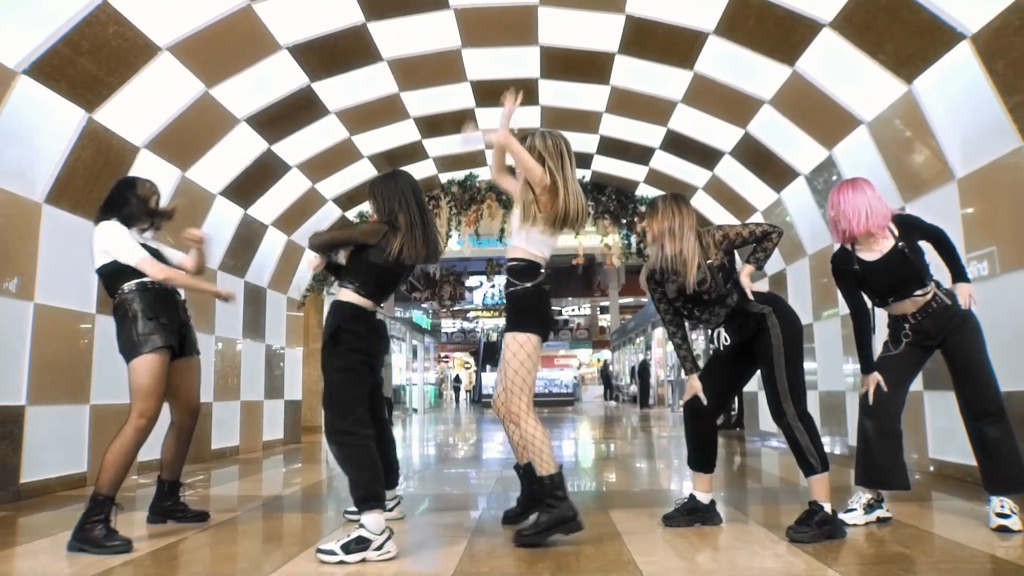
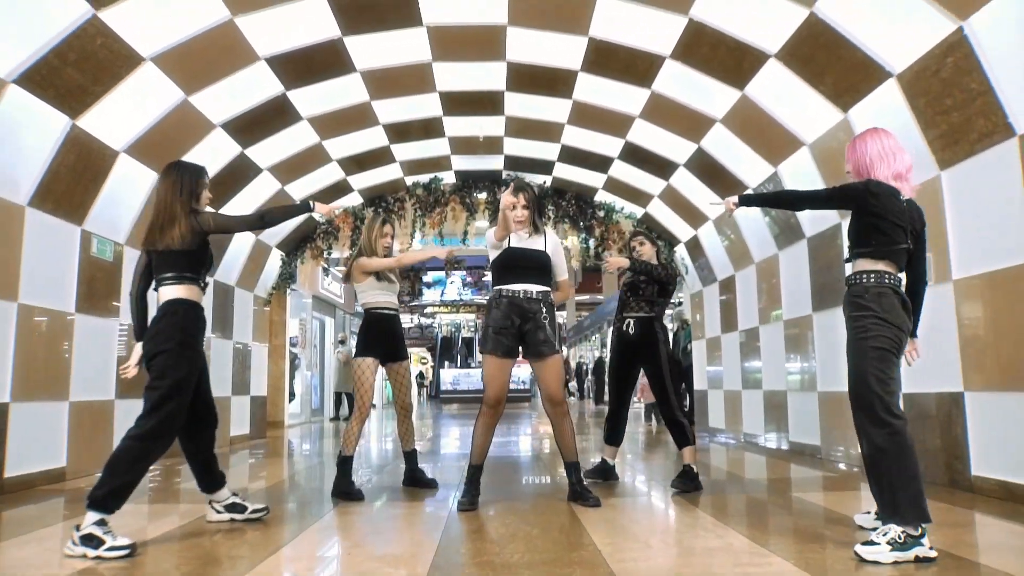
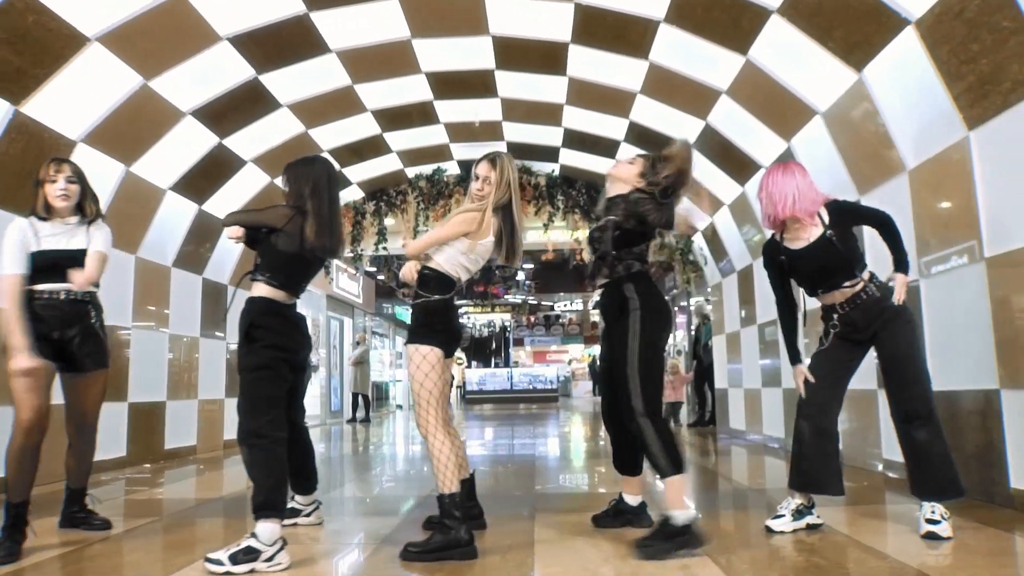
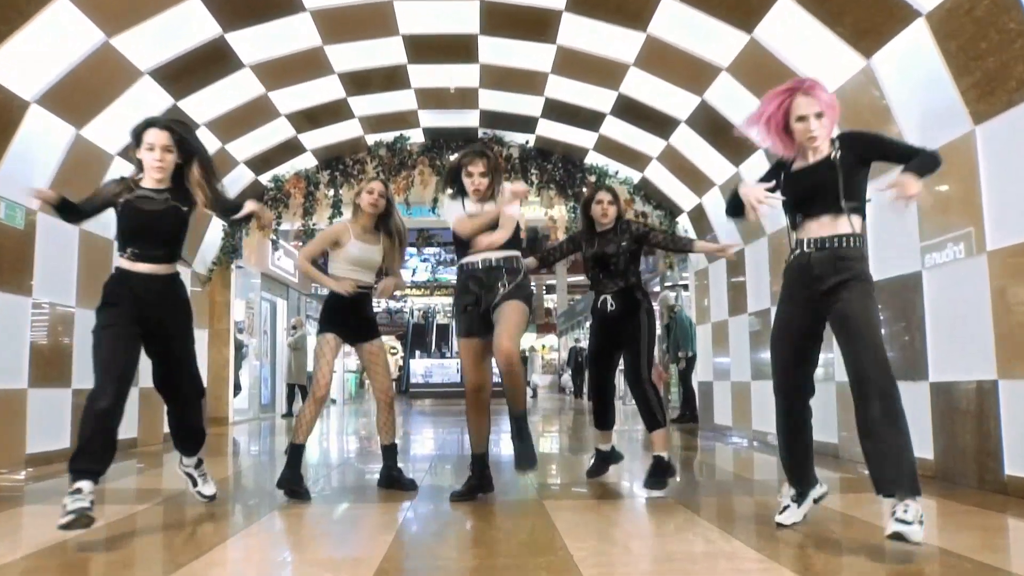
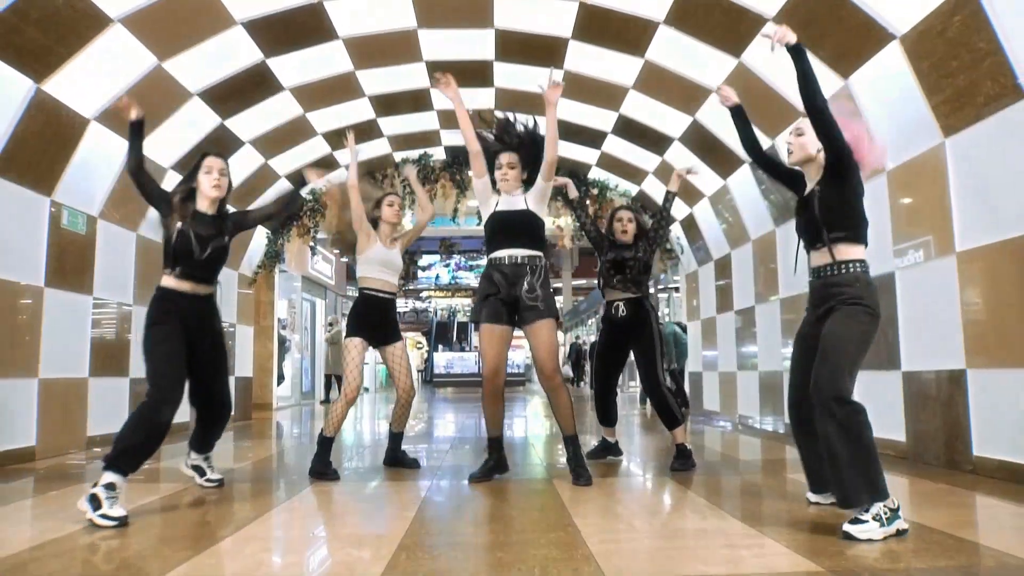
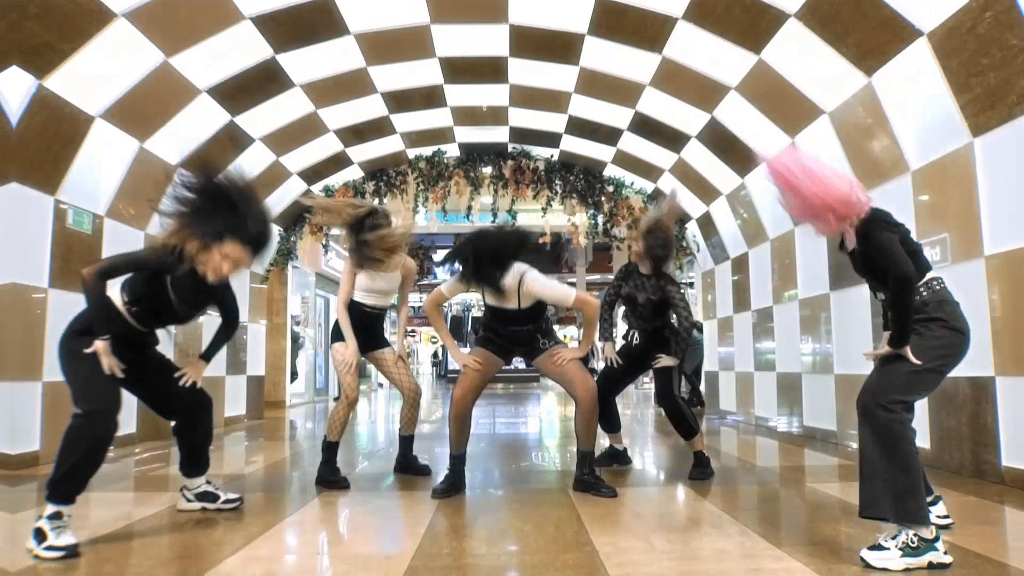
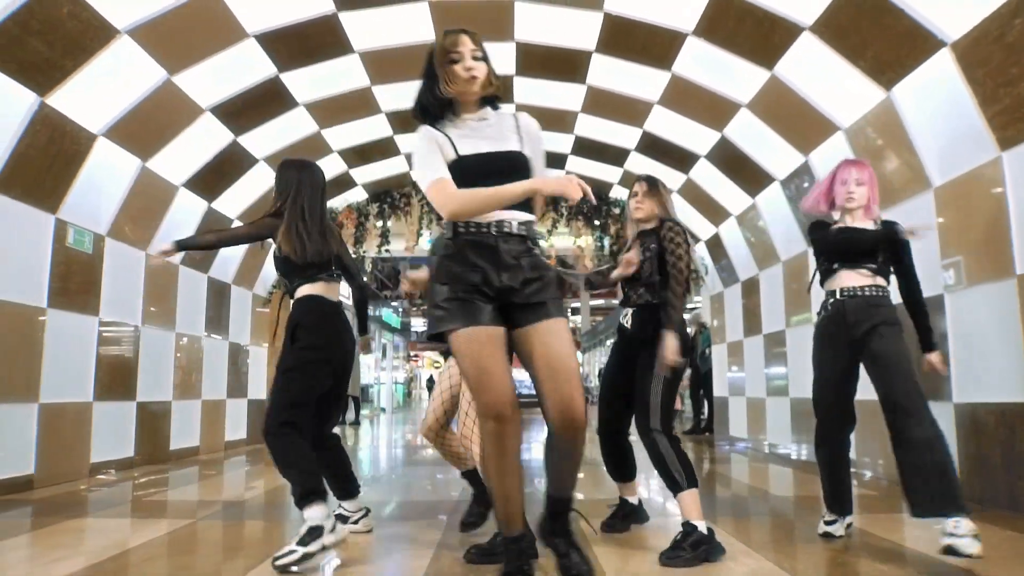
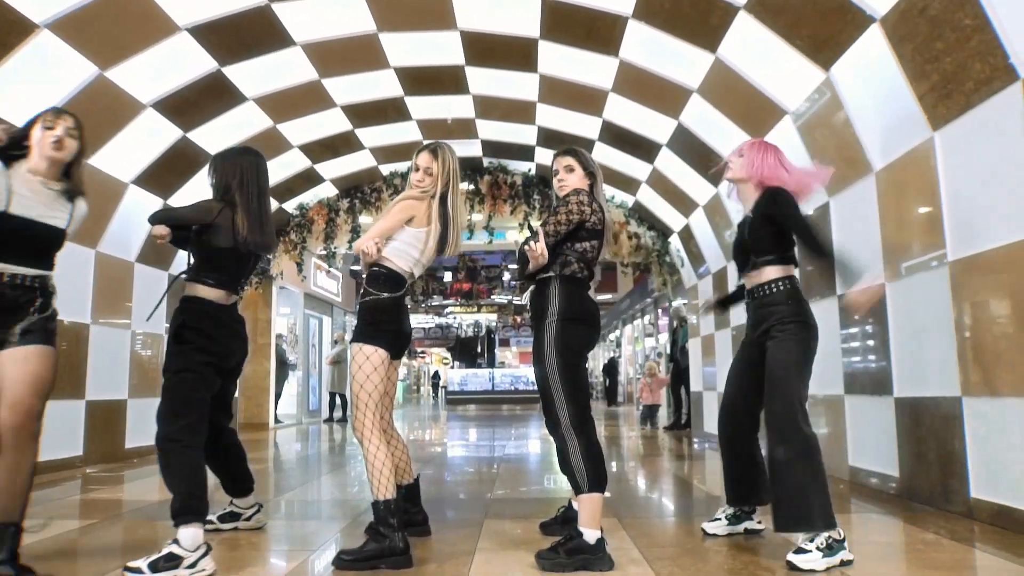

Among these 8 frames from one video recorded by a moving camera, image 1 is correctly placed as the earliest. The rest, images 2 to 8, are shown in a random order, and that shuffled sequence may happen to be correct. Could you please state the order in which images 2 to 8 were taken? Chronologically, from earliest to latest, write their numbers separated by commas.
3, 8, 7, 2, 6, 5, 4
